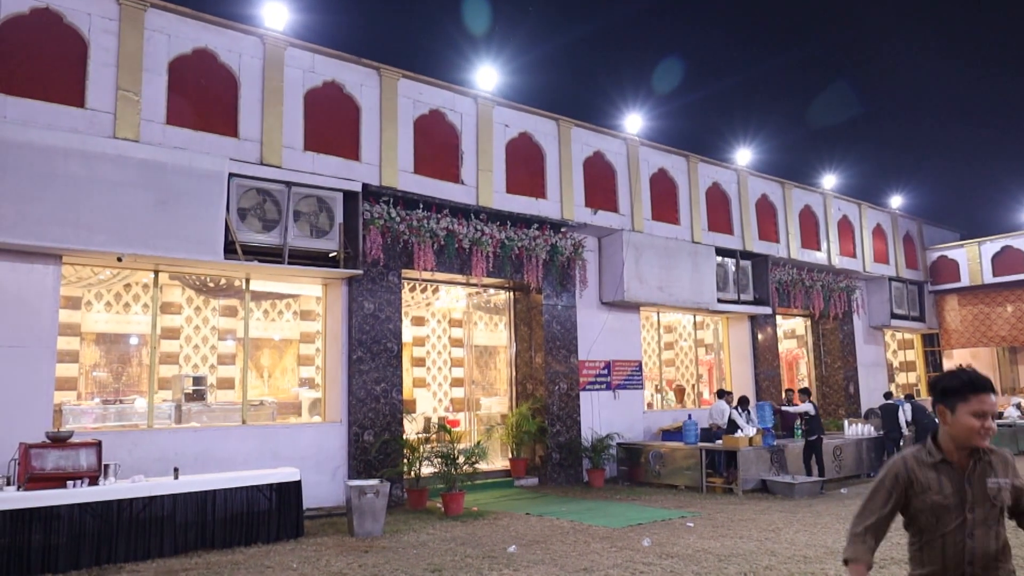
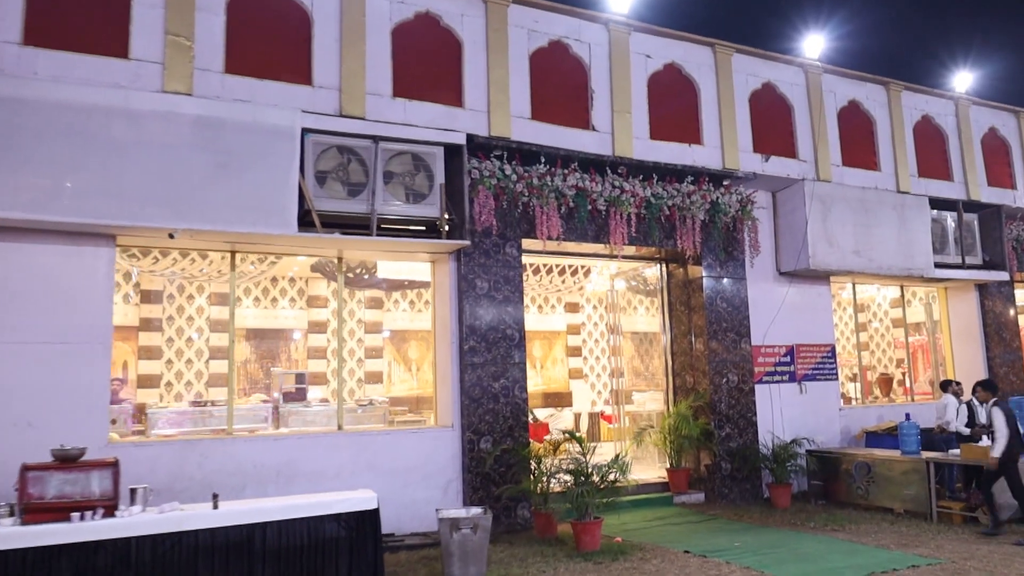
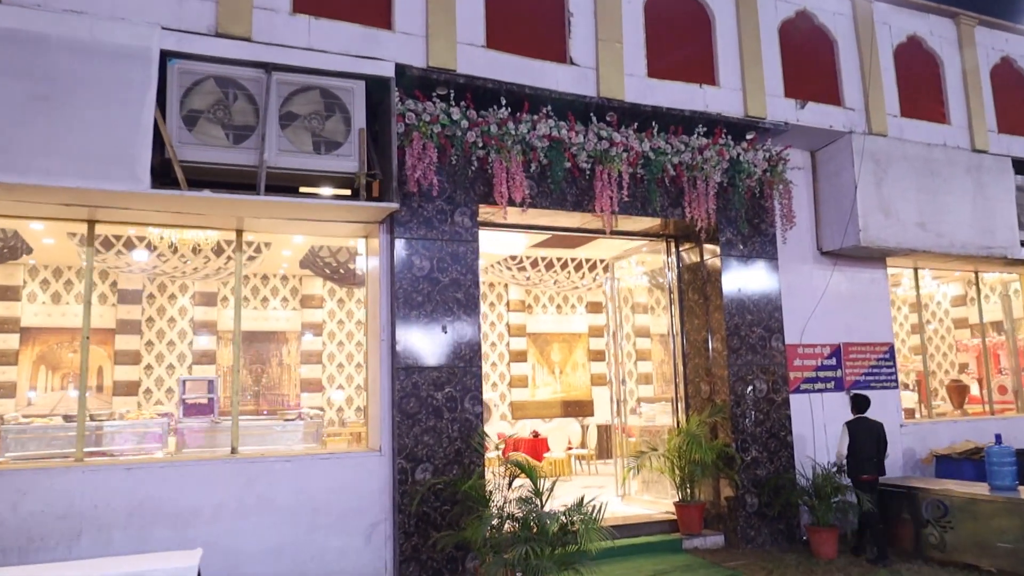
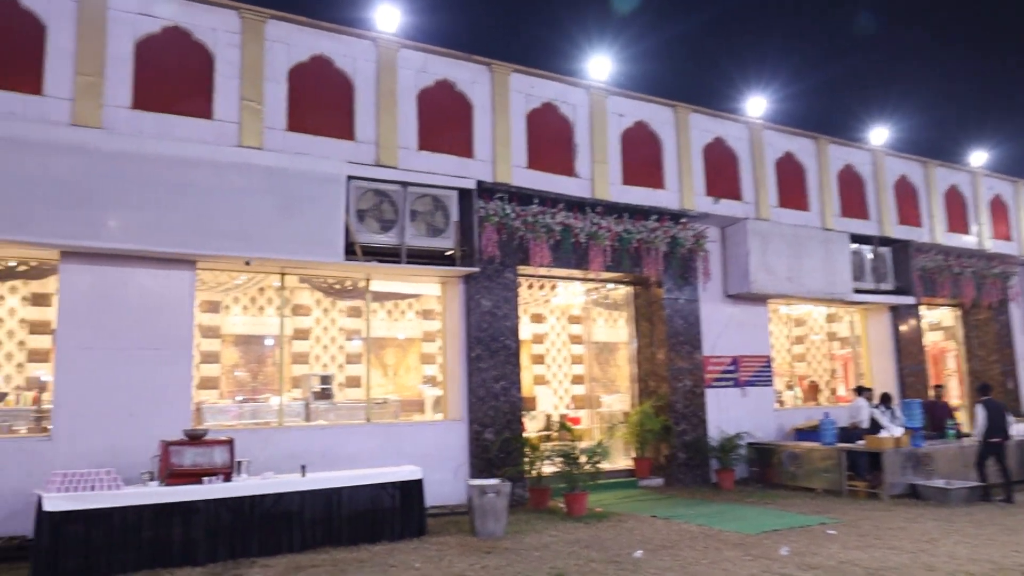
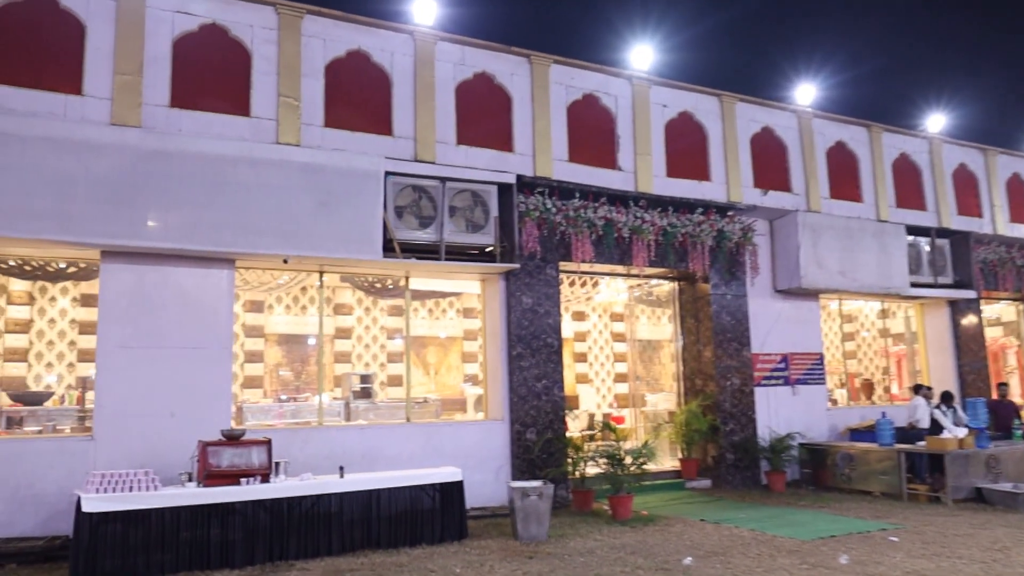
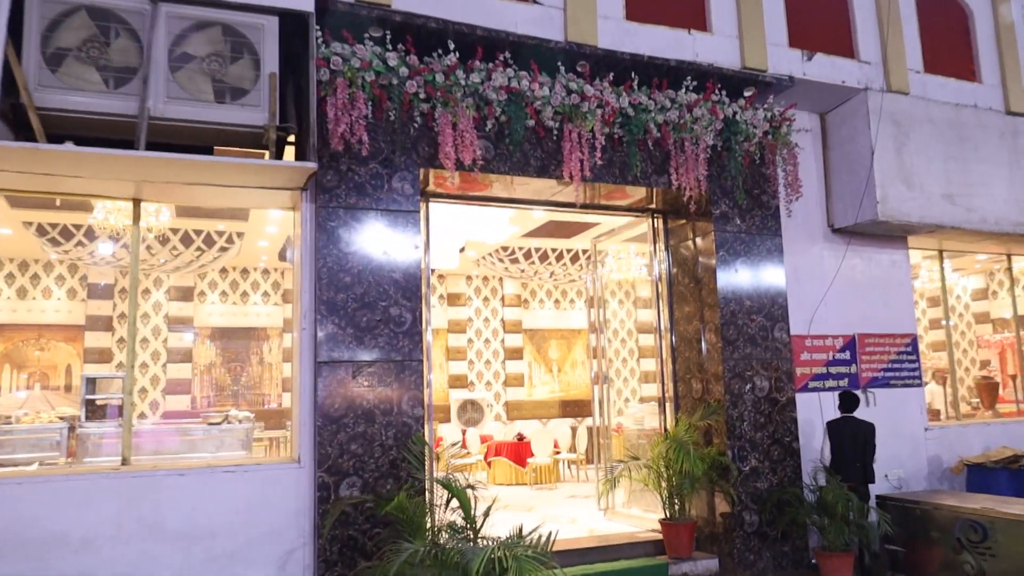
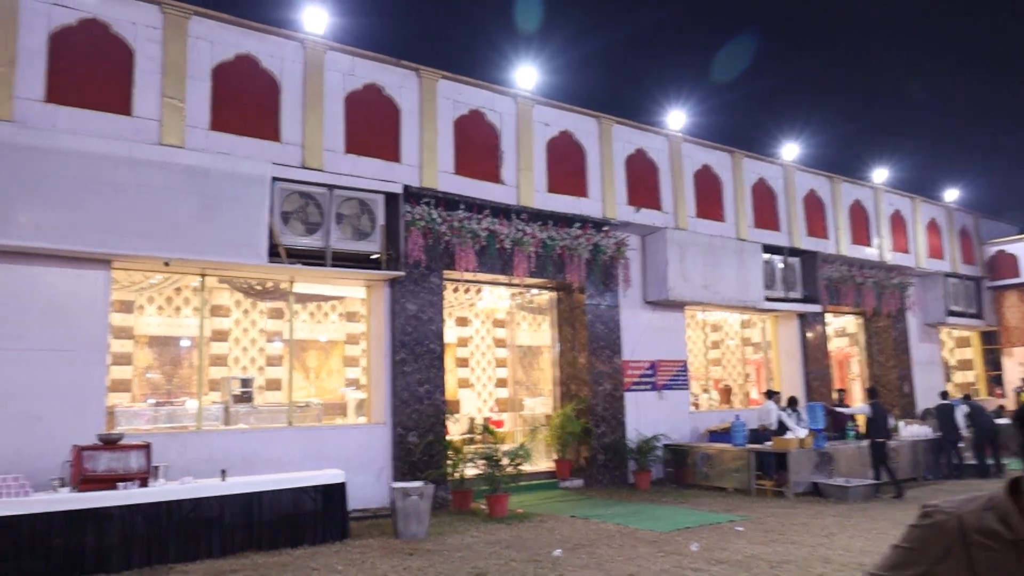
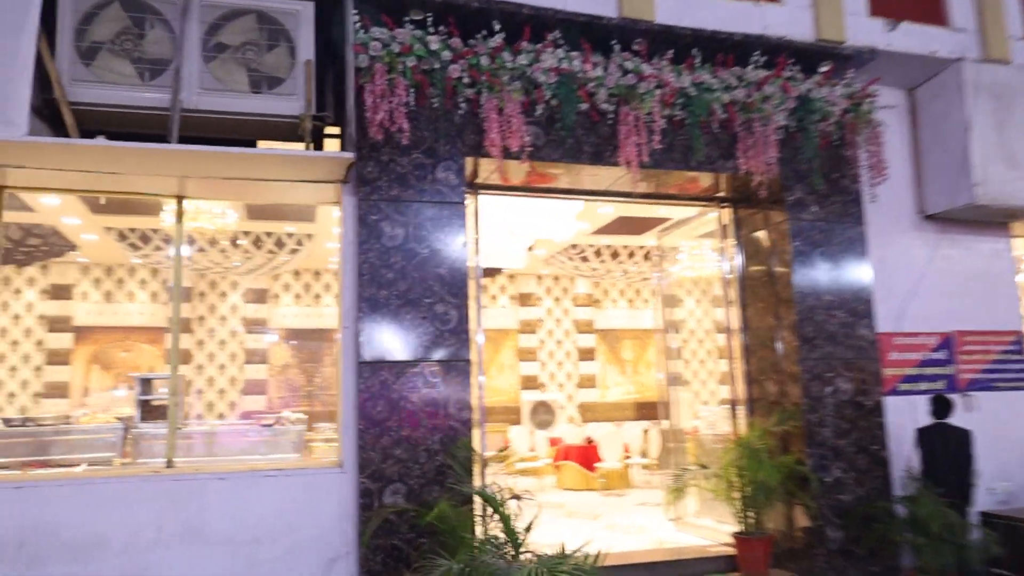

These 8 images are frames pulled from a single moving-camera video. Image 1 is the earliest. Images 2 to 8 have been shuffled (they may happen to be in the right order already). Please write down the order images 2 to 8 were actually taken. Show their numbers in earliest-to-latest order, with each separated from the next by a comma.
7, 4, 5, 2, 3, 6, 8
